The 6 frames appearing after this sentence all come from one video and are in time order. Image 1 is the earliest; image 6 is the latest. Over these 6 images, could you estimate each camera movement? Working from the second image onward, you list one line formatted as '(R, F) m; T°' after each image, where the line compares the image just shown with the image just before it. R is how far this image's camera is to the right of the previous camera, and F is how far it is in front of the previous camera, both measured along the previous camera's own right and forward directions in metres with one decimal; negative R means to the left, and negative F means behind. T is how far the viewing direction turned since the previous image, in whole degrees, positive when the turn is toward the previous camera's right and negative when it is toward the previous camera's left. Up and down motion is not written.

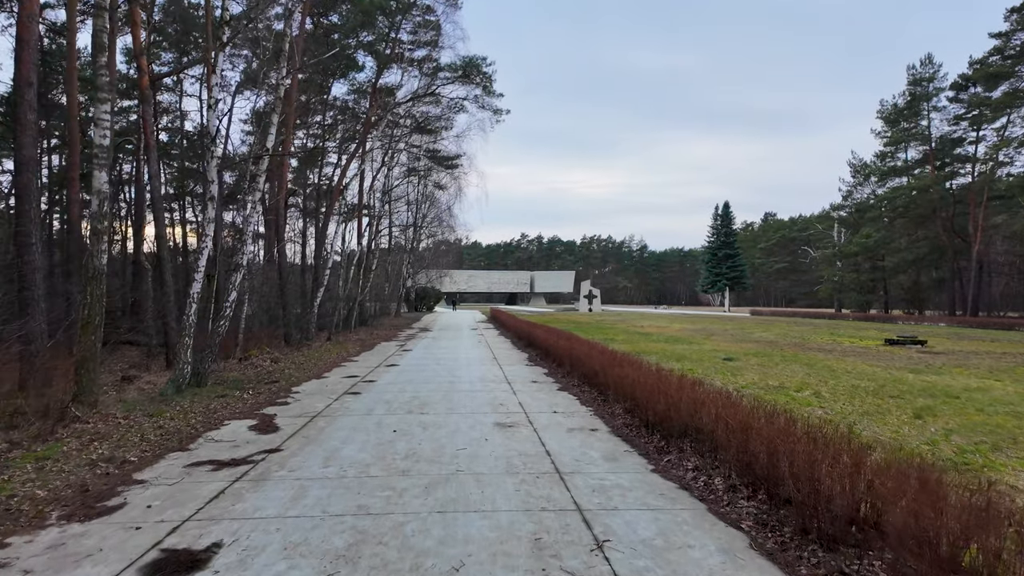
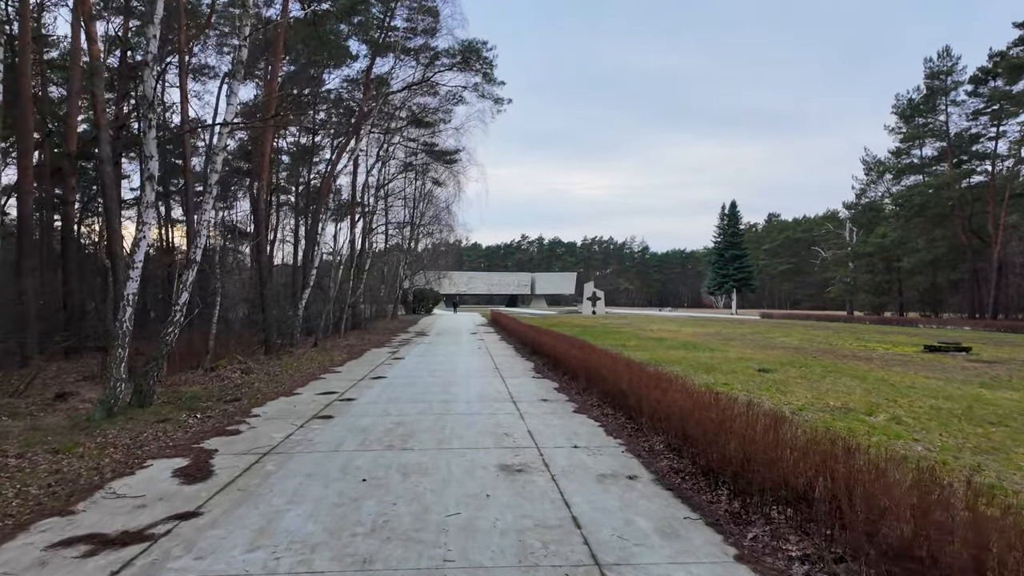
(-0.1, +1.7) m; 0°
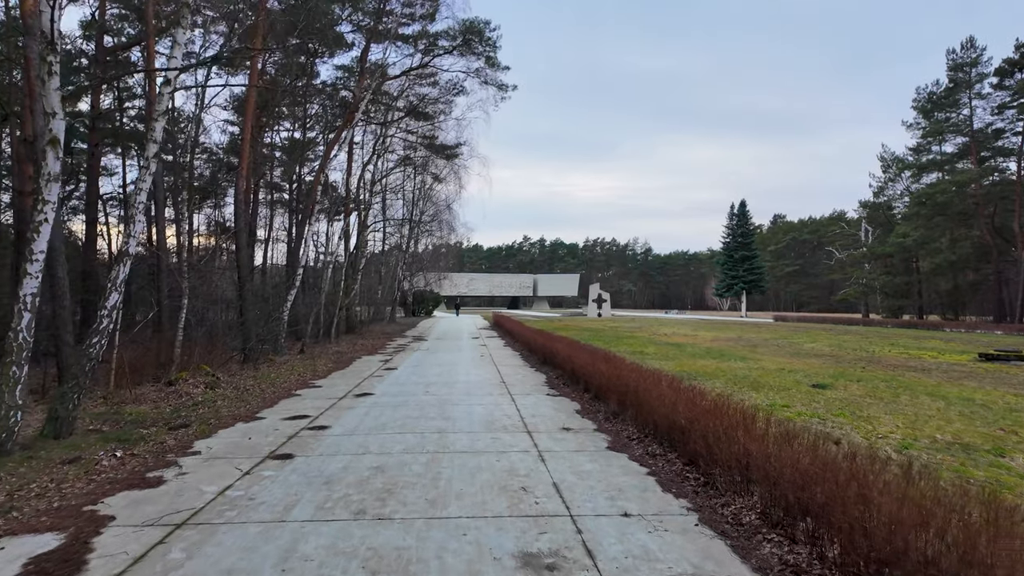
(-0.2, +1.8) m; 0°
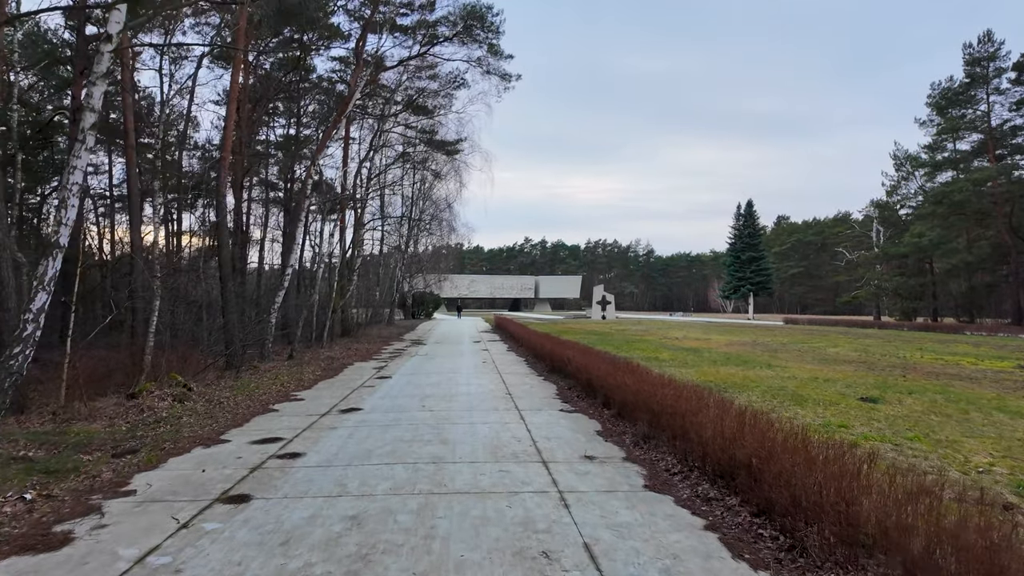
(-0.1, +1.2) m; 0°
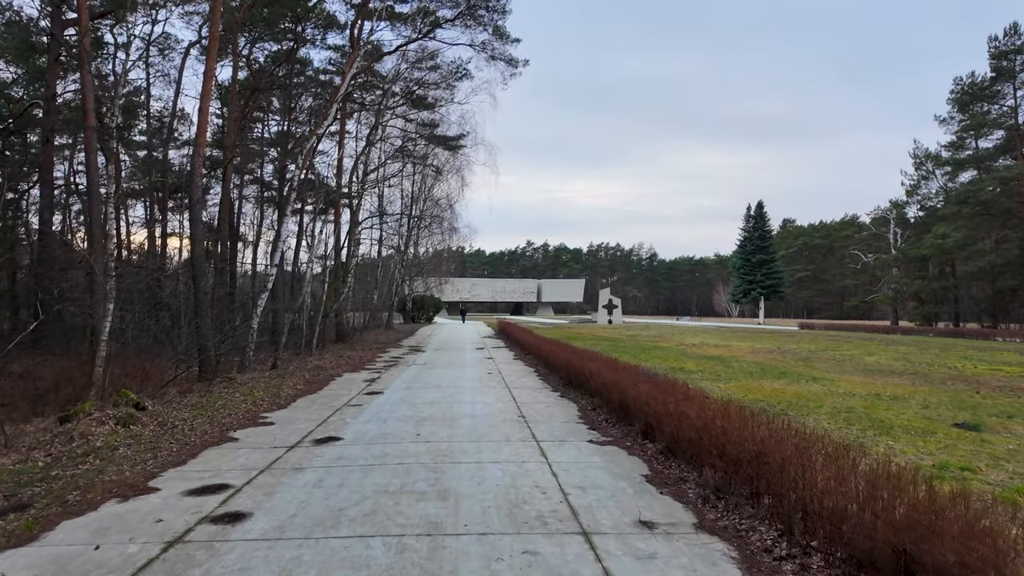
(-0.2, +1.7) m; 0°
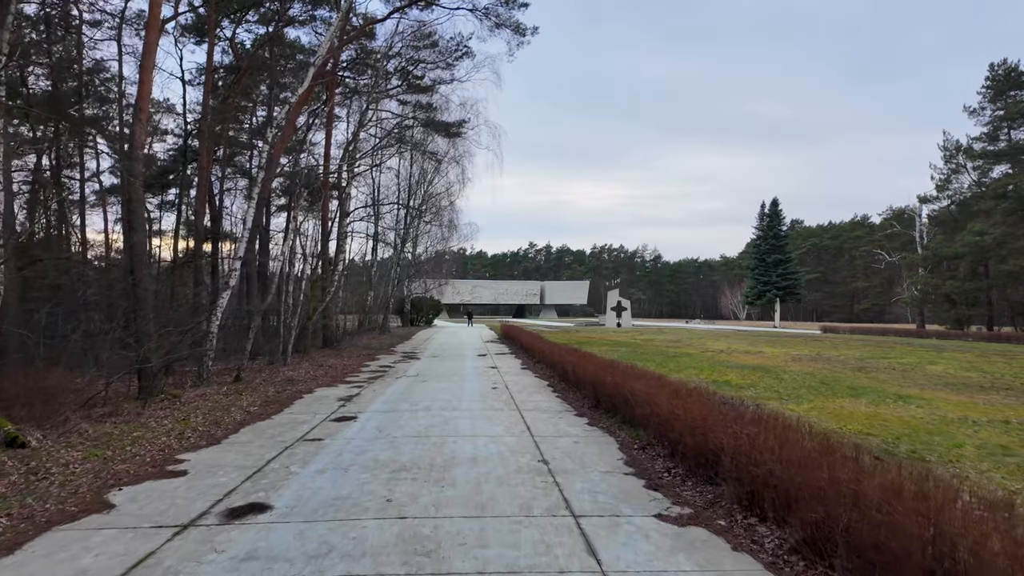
(-0.2, +2.5) m; 0°
